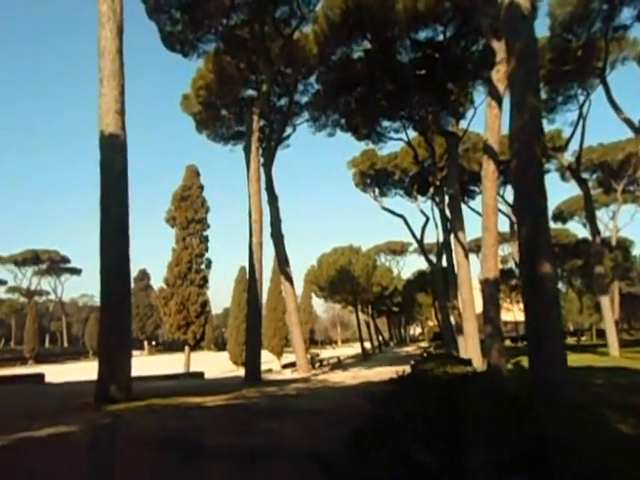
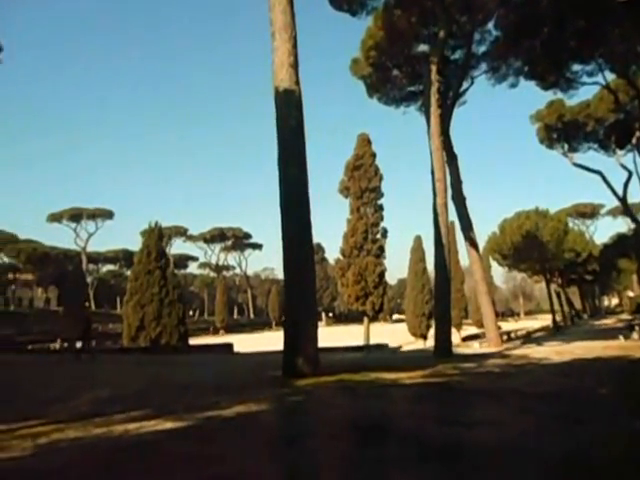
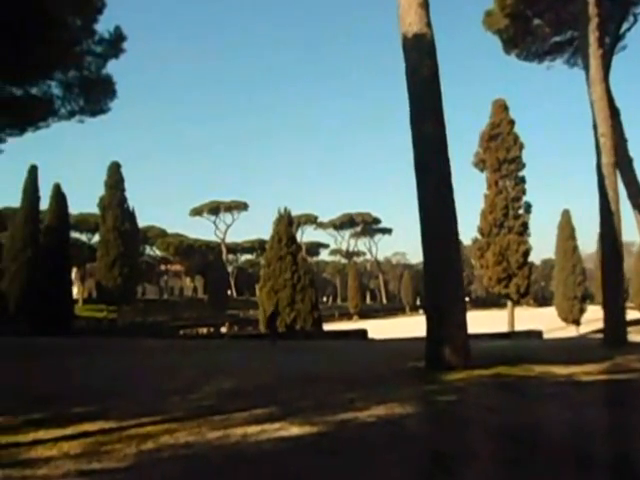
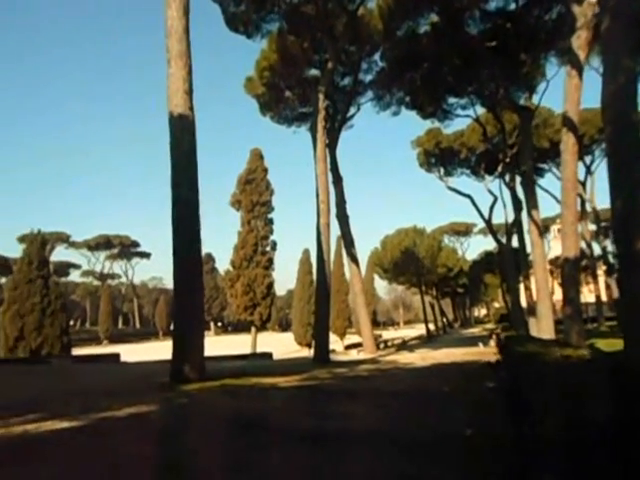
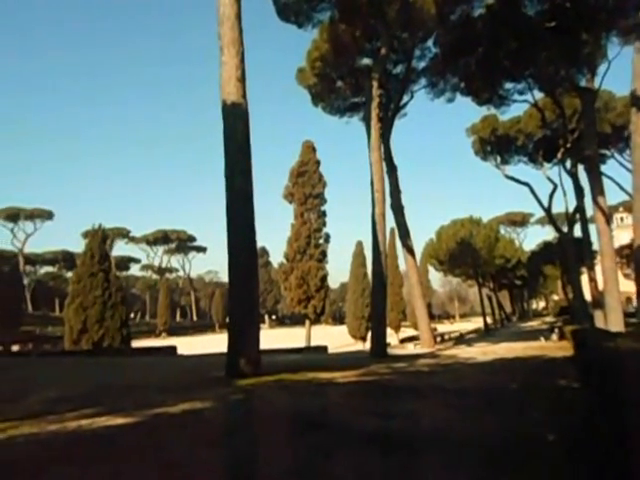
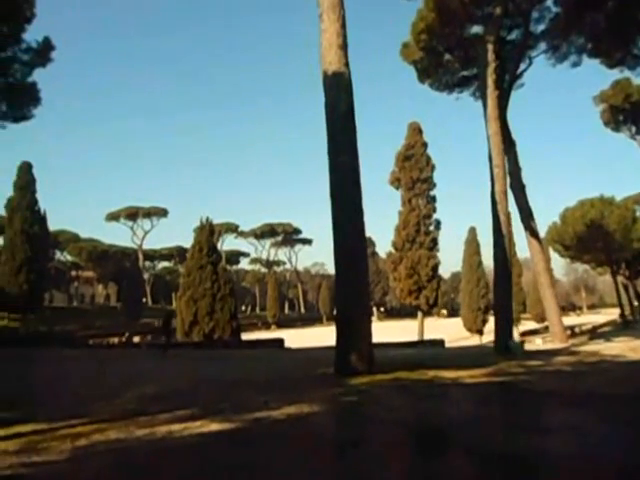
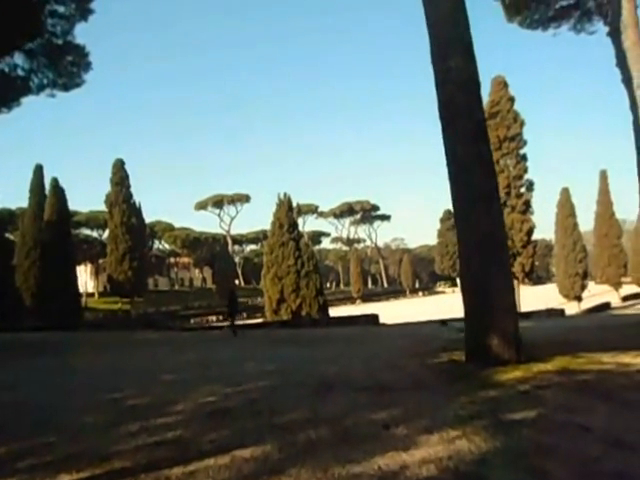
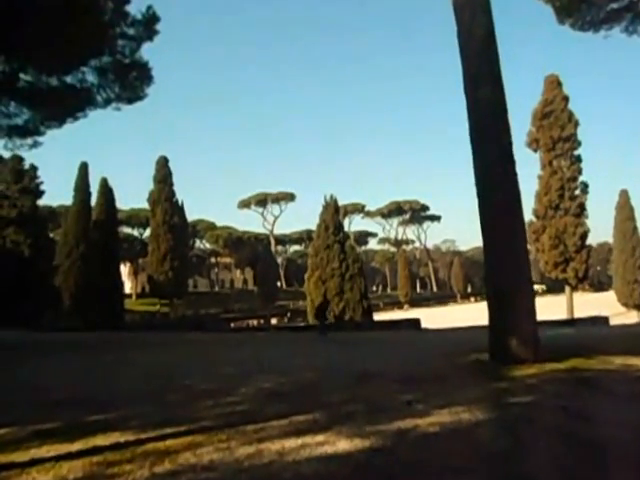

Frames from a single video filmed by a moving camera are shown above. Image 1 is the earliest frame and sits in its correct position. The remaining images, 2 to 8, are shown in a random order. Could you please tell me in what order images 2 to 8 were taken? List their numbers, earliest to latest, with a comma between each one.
4, 5, 2, 6, 3, 8, 7
